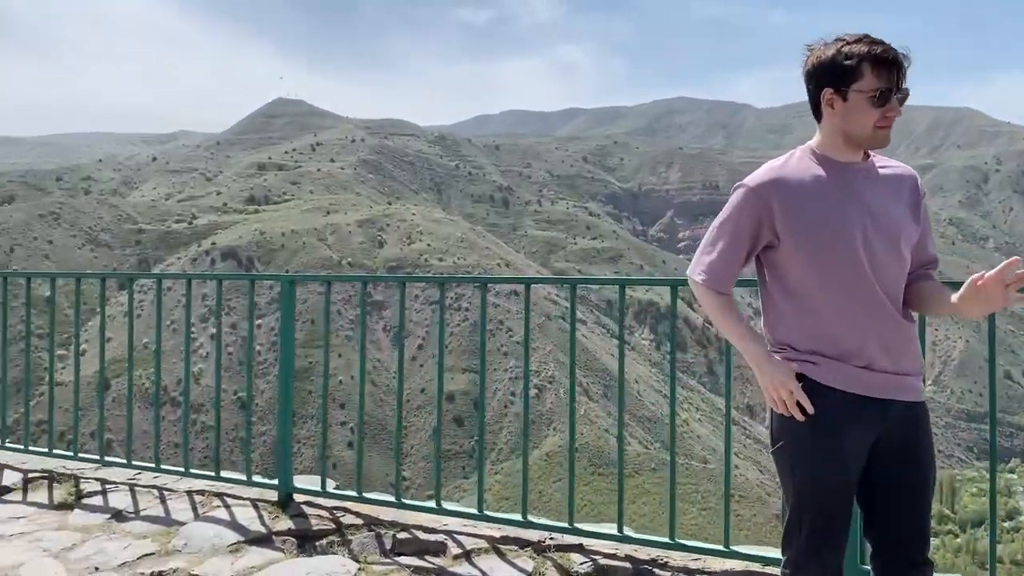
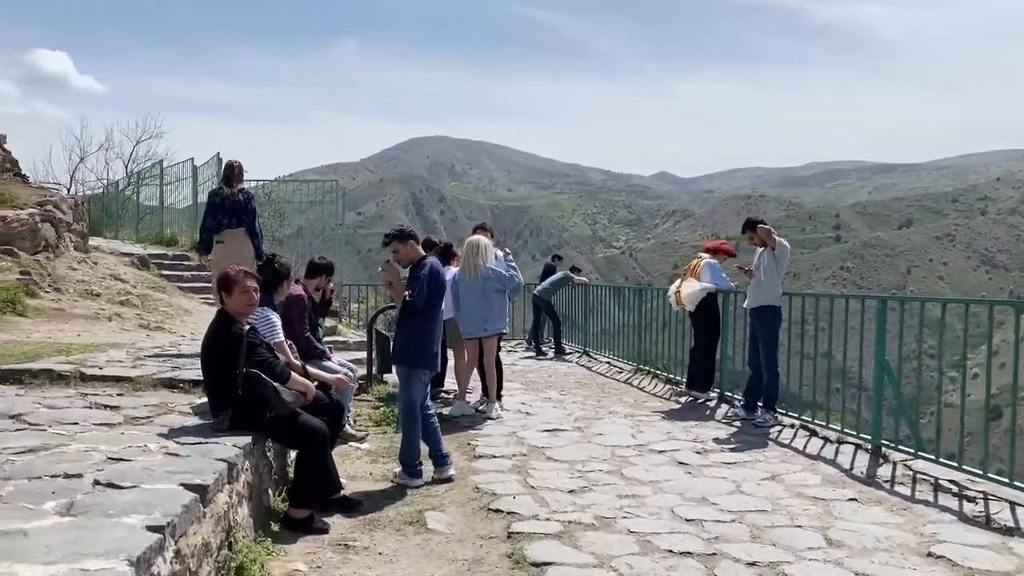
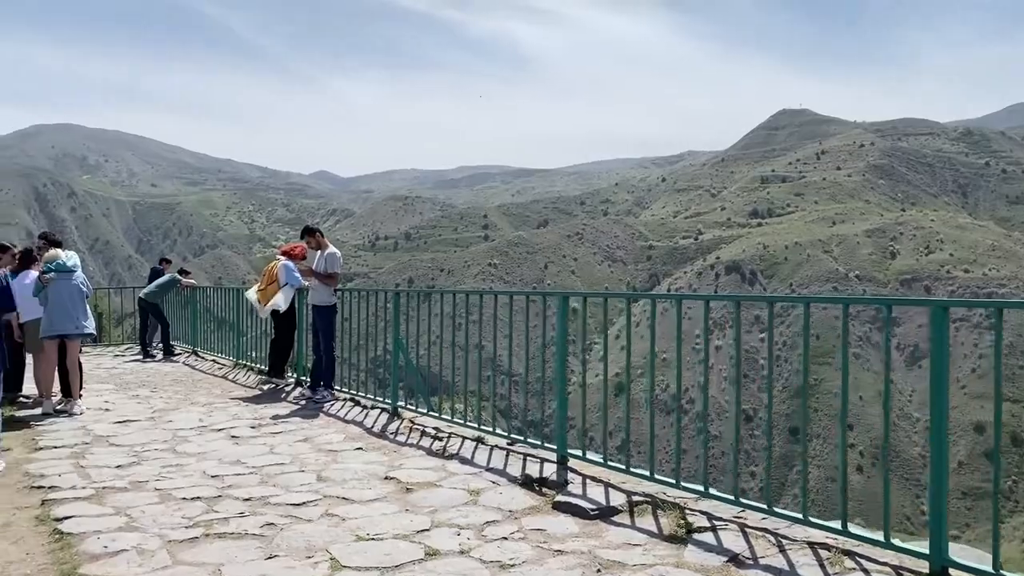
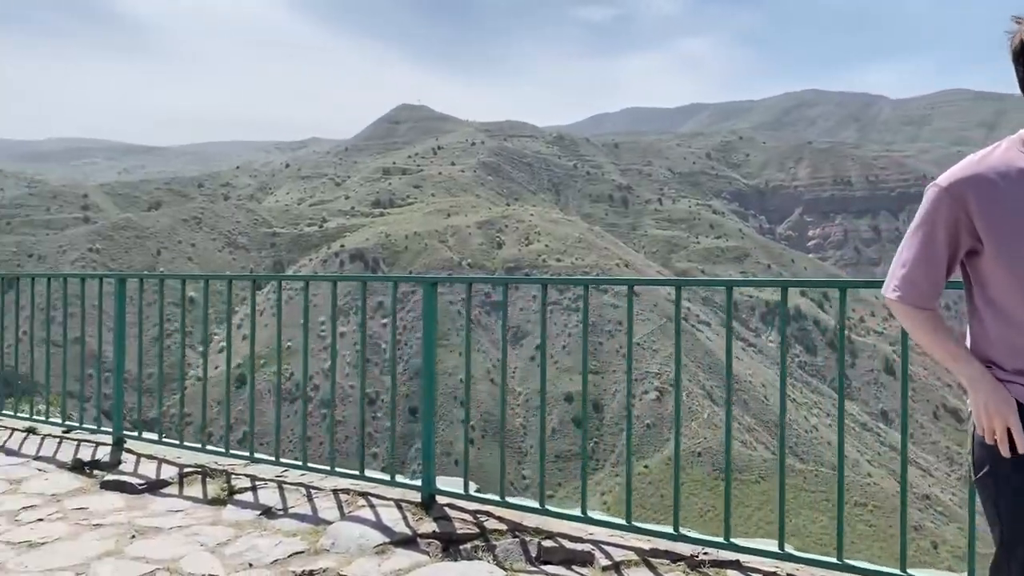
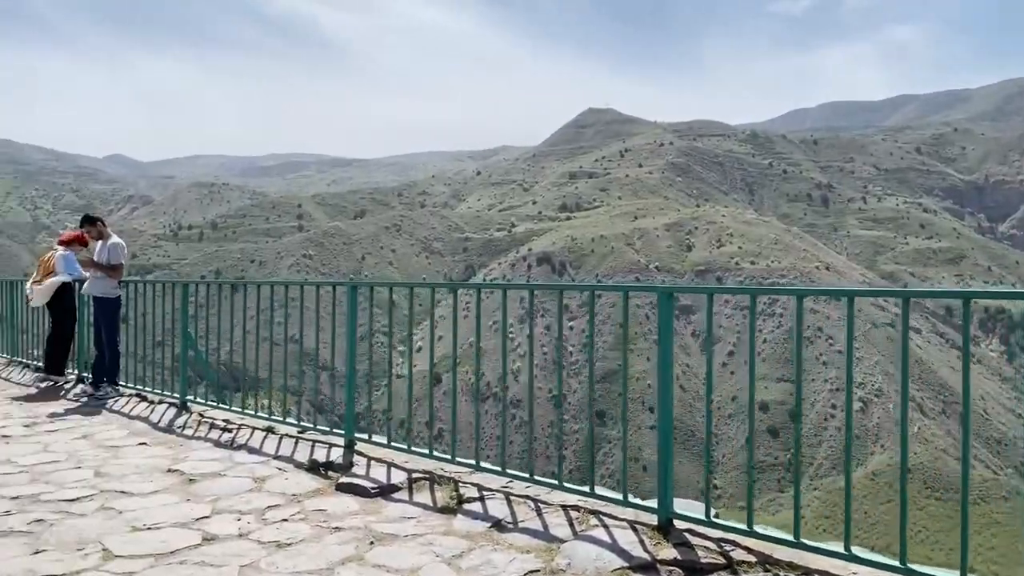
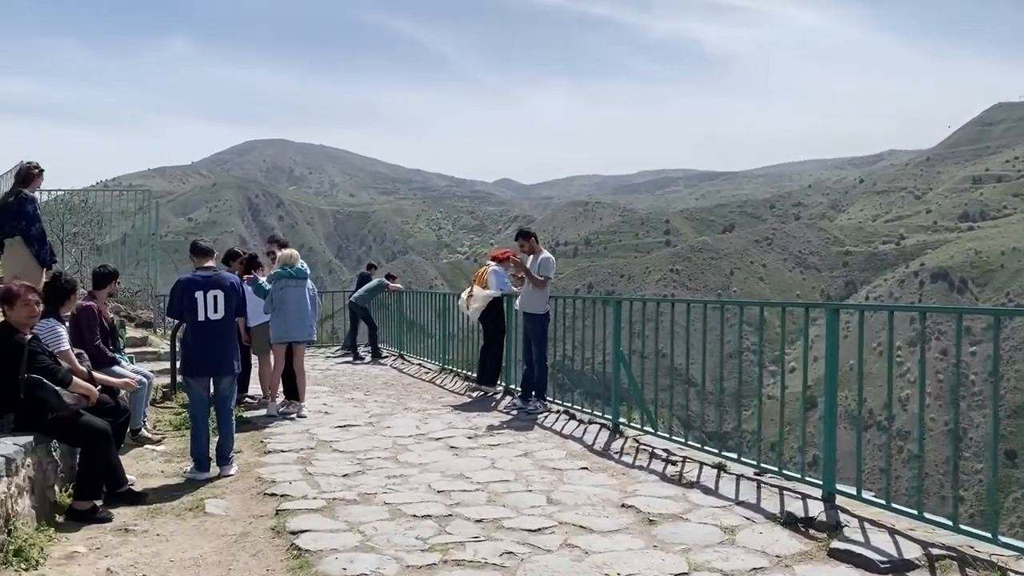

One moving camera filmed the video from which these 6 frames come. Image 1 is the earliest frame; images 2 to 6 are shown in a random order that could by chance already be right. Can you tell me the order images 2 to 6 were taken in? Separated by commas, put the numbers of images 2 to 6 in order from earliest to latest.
4, 5, 3, 6, 2
